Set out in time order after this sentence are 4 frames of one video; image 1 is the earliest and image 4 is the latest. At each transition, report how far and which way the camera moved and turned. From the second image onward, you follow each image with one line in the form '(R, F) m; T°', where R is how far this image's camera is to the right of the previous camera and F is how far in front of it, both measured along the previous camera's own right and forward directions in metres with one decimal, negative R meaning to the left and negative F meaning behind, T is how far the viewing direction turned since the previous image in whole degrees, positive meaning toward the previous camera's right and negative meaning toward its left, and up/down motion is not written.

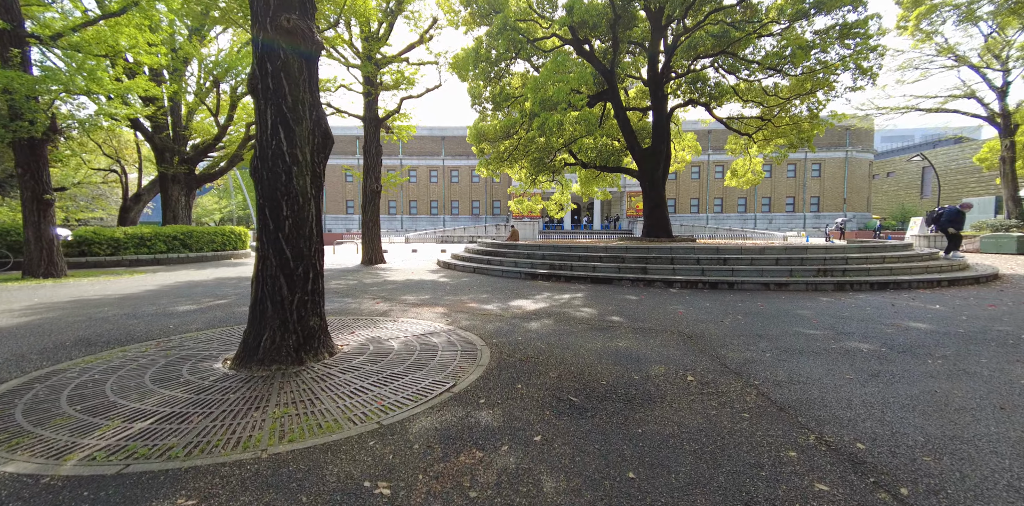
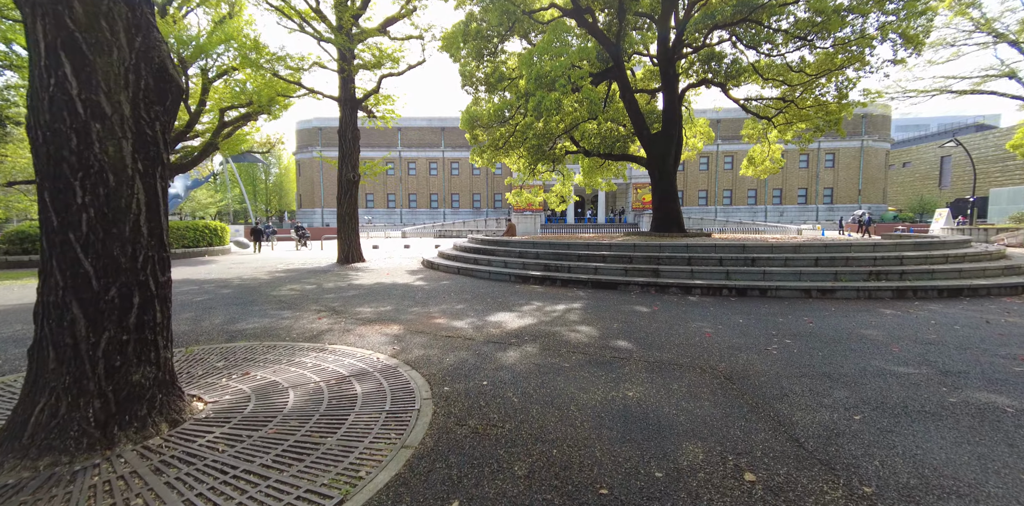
(+0.4, +1.7) m; -1°
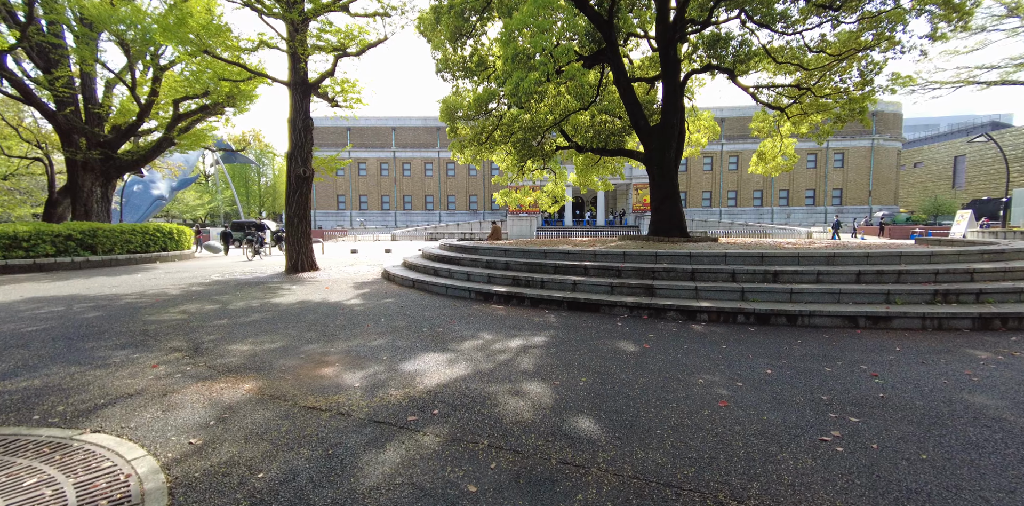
(+0.8, +2.0) m; 0°
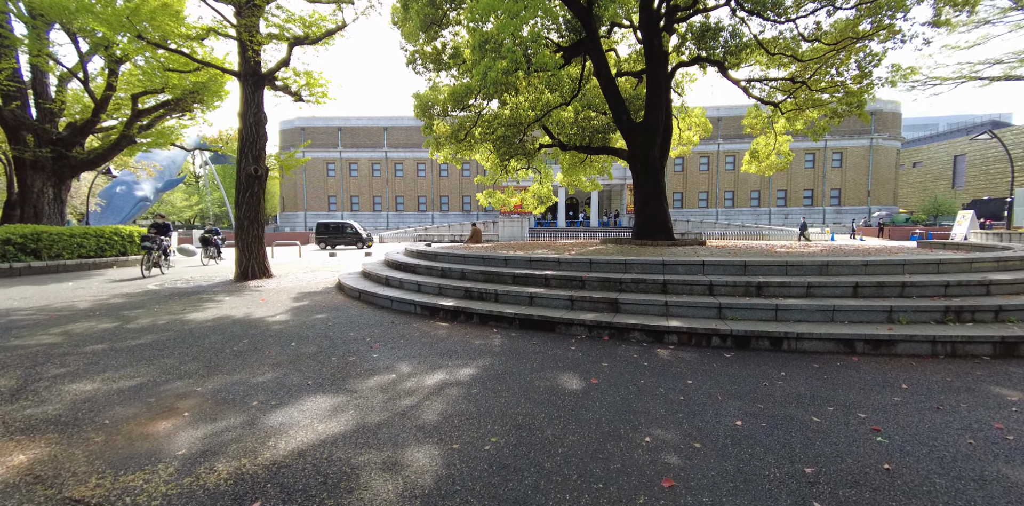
(+0.8, +1.0) m; 0°
